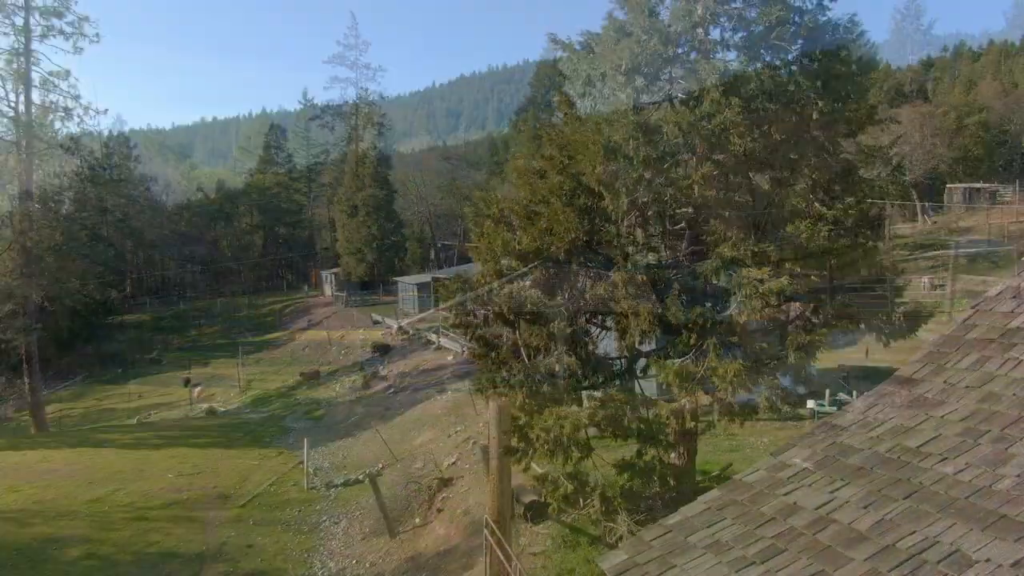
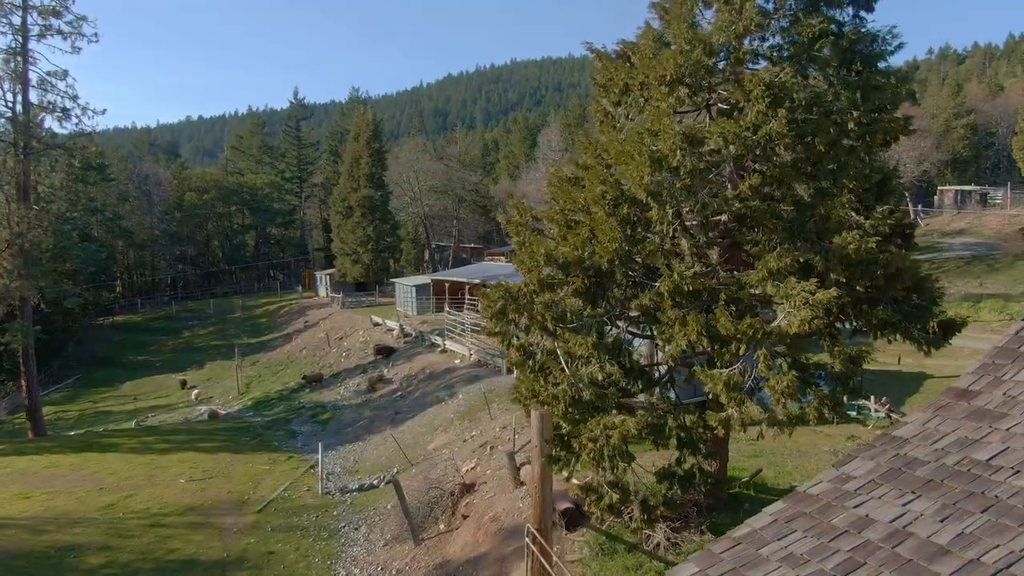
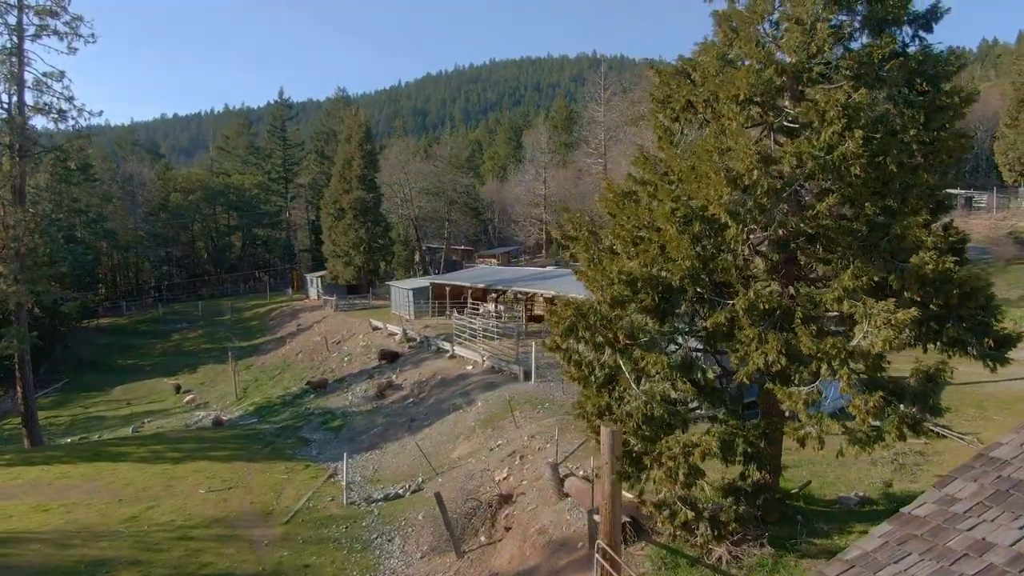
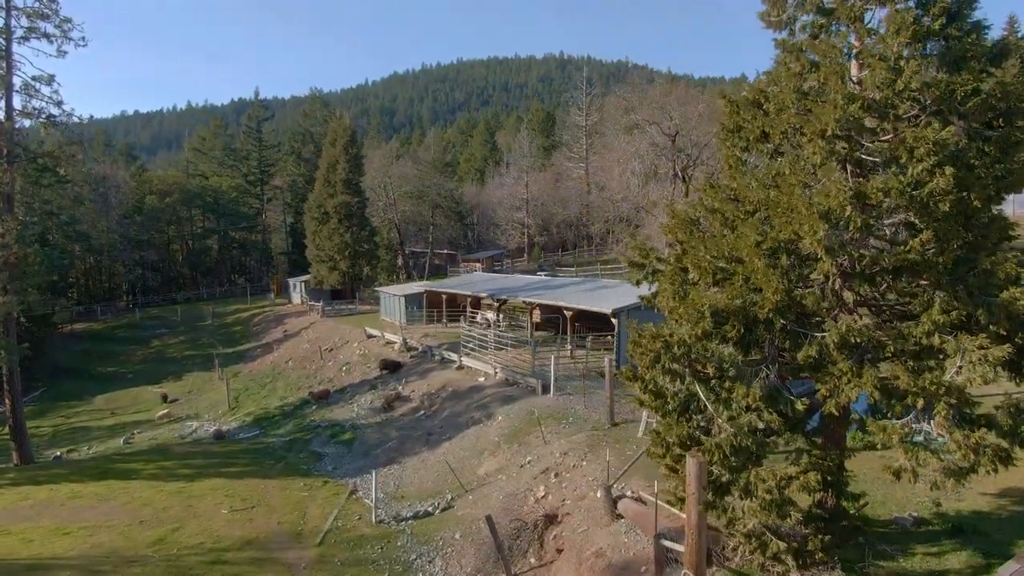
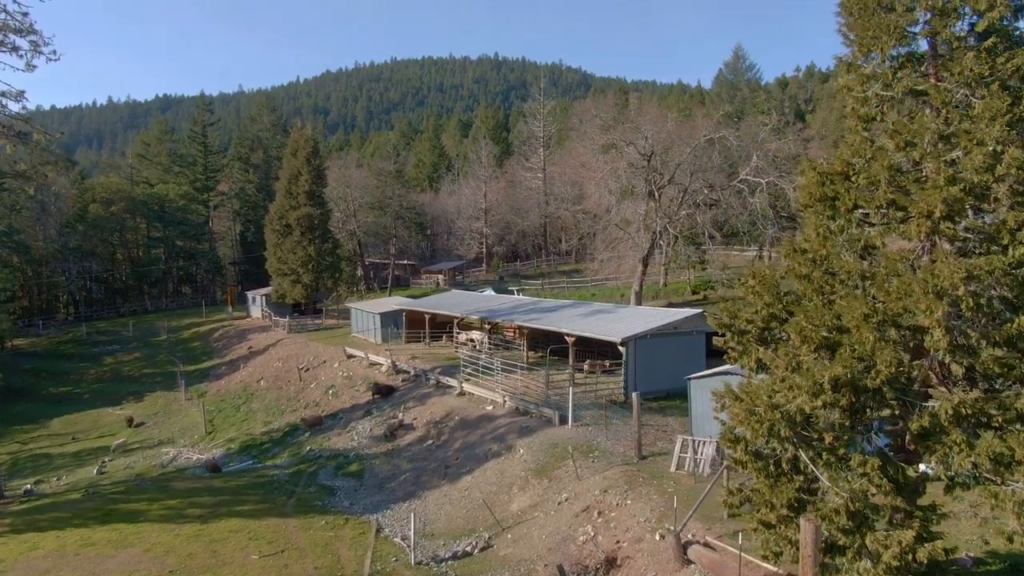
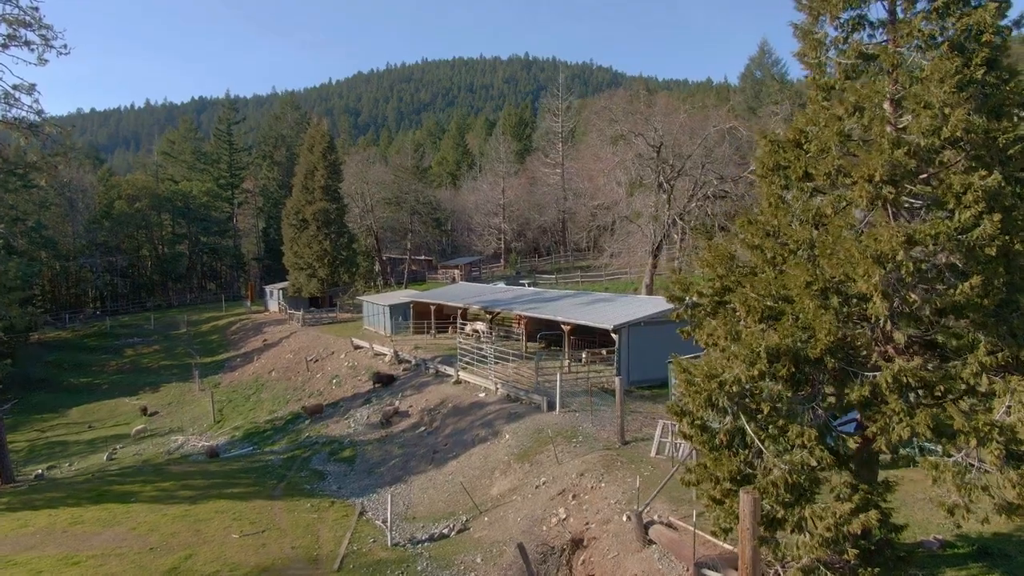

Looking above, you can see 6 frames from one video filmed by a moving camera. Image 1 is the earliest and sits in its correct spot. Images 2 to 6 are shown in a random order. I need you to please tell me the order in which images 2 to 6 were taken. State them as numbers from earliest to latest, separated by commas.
2, 3, 4, 6, 5
